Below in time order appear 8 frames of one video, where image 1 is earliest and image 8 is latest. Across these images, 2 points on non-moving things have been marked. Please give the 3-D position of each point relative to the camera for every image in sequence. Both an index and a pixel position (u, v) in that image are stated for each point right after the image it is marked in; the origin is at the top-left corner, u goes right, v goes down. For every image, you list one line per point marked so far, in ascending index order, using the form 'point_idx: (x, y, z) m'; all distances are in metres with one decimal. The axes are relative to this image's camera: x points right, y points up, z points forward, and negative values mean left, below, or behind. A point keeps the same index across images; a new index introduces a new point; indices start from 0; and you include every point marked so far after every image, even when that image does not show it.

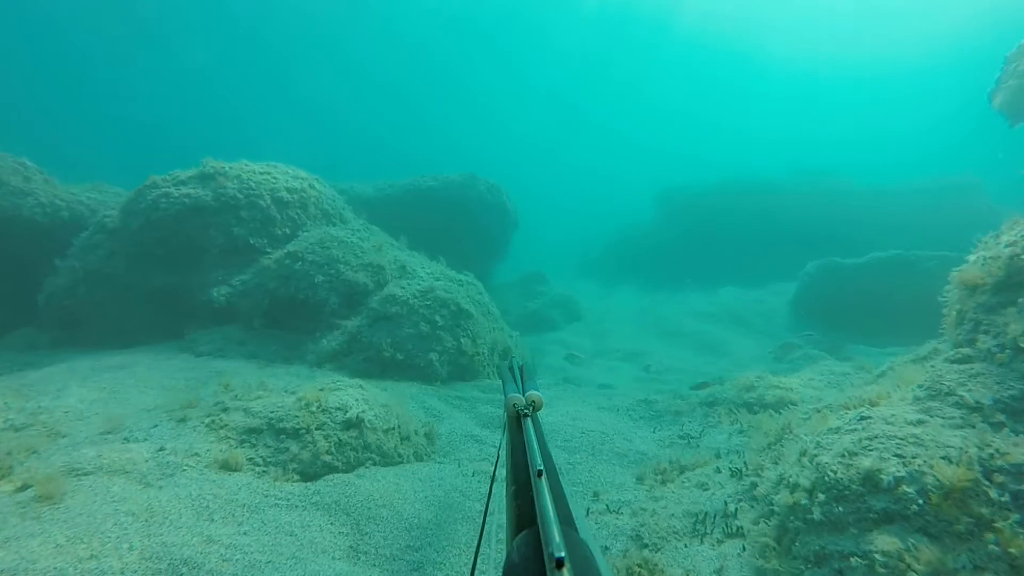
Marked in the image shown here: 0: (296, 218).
0: (-2.9, +0.9, +8.1) m
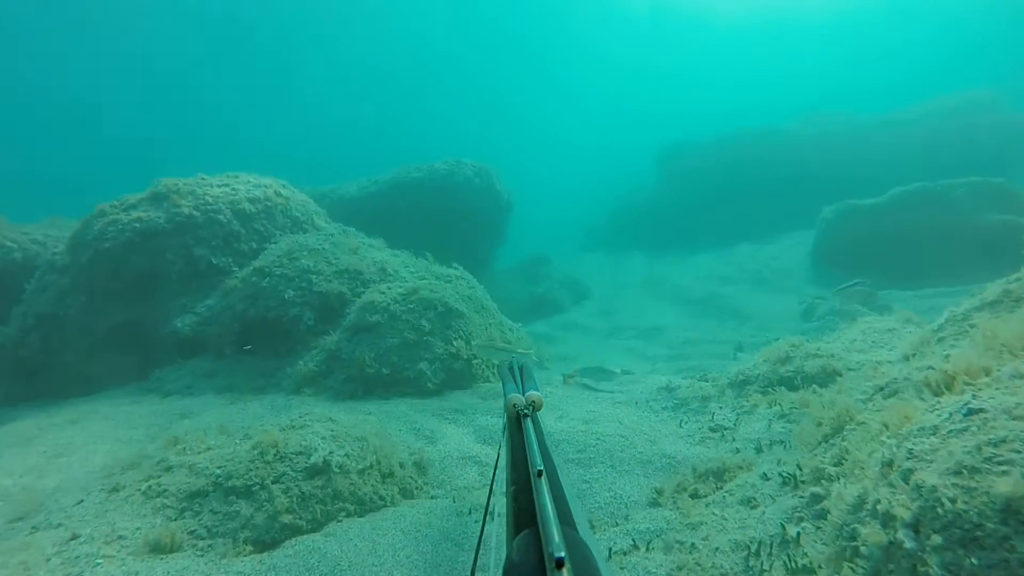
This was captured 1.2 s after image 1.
0: (-3.0, +0.7, +7.3) m
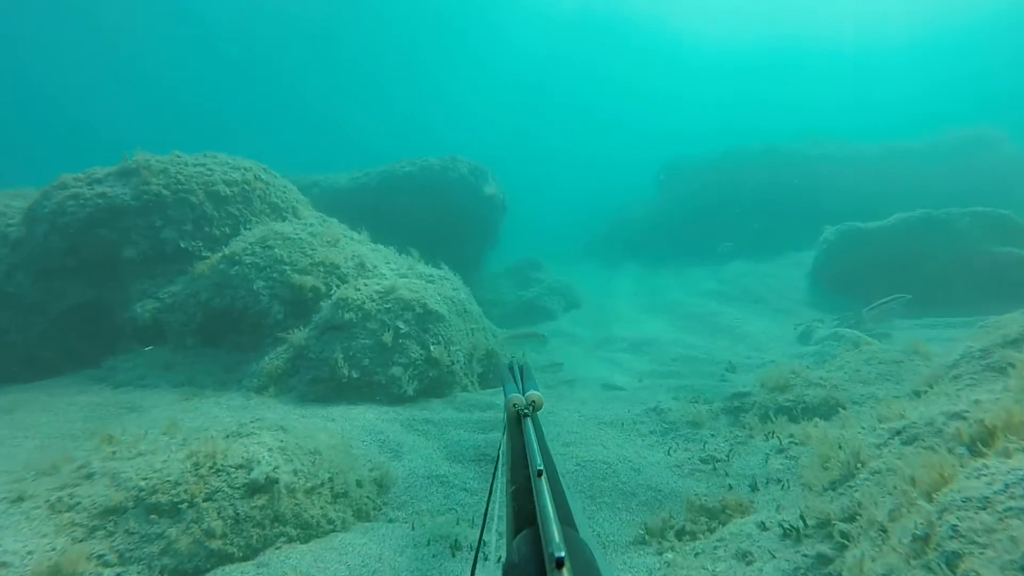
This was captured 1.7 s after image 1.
0: (-3.1, +0.8, +6.9) m
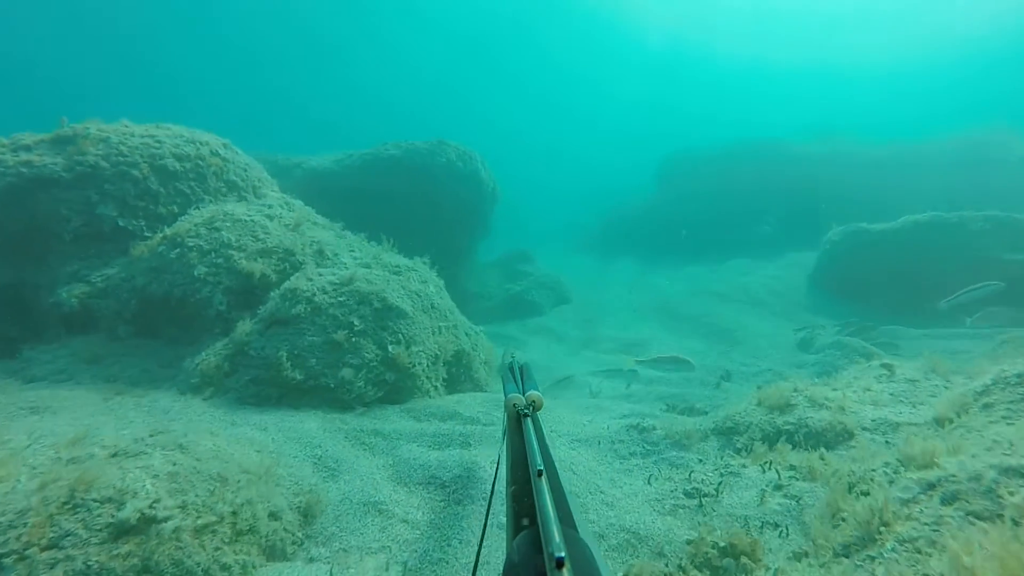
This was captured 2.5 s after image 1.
0: (-3.4, +1.0, +6.3) m
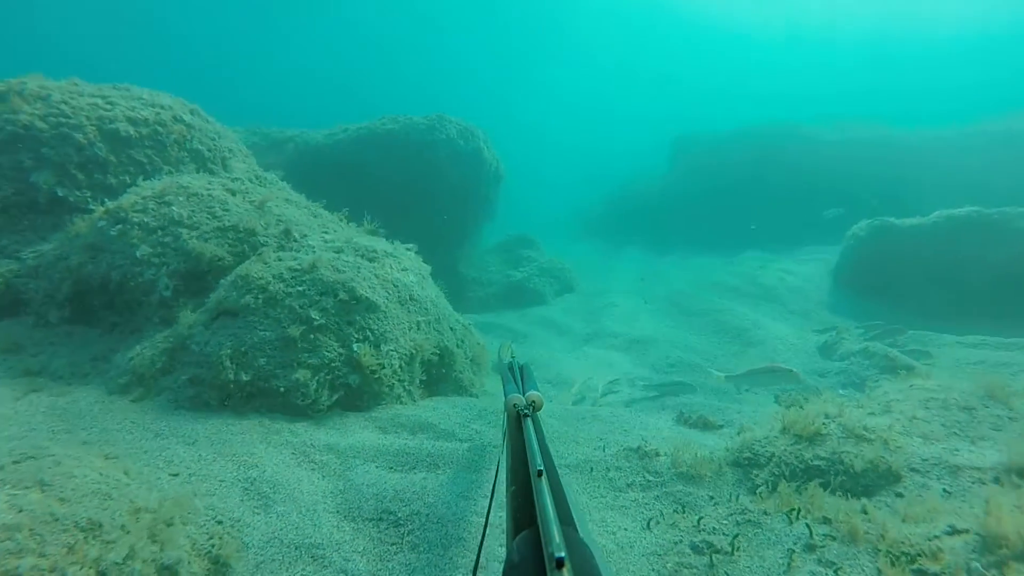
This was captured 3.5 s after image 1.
0: (-3.4, +1.2, +5.6) m
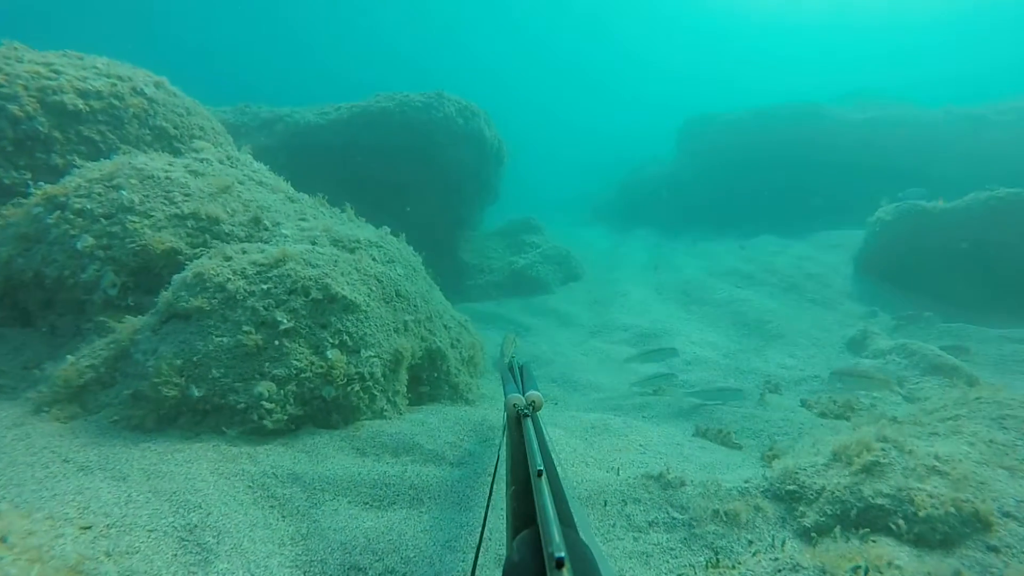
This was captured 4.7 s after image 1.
0: (-3.4, +1.2, +4.9) m
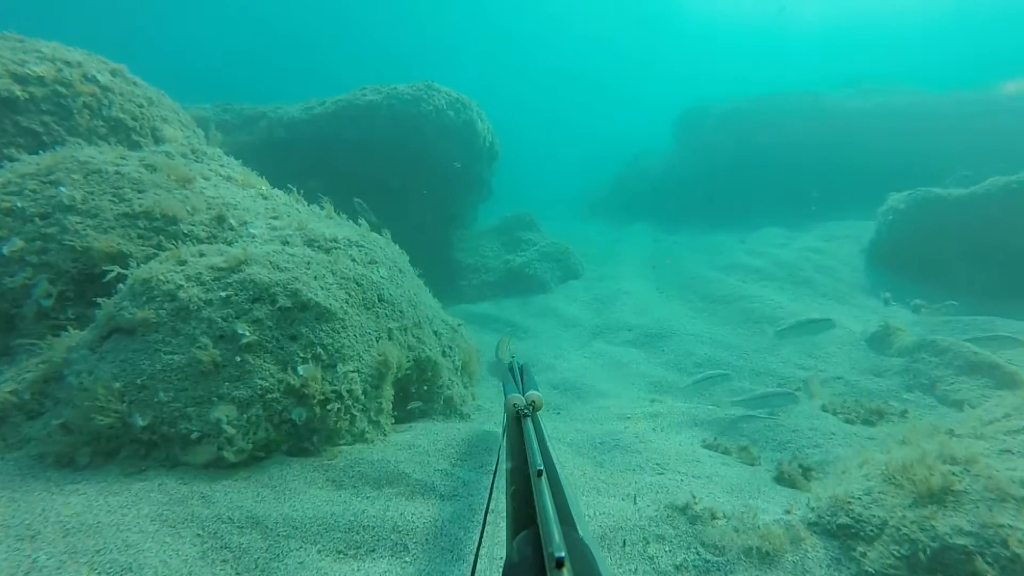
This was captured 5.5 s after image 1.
0: (-3.5, +1.1, +4.4) m
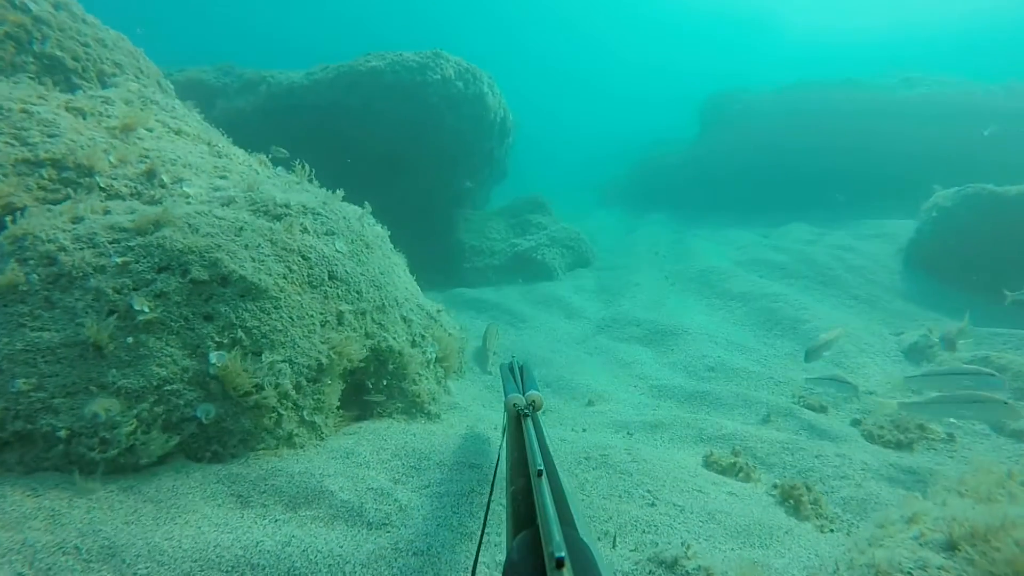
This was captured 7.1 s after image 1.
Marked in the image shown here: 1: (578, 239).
0: (-3.5, +1.4, +3.8) m
1: (+1.4, +1.0, +12.6) m
